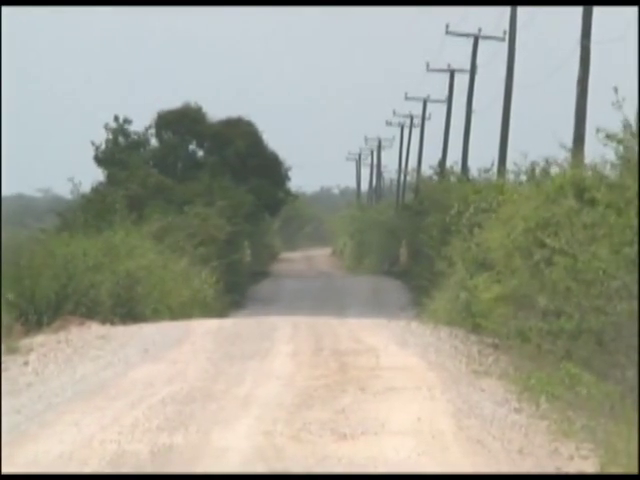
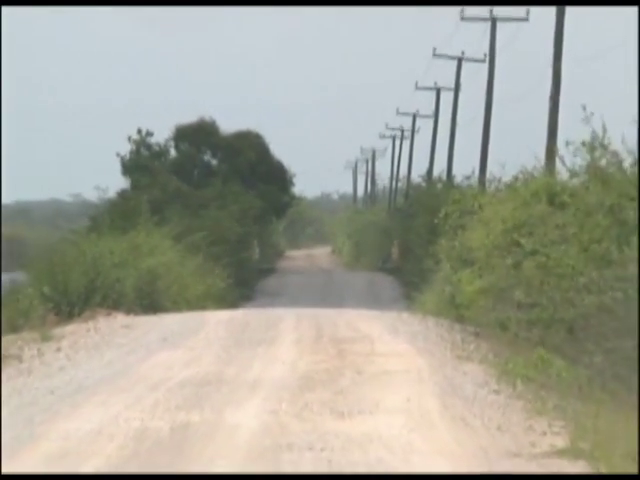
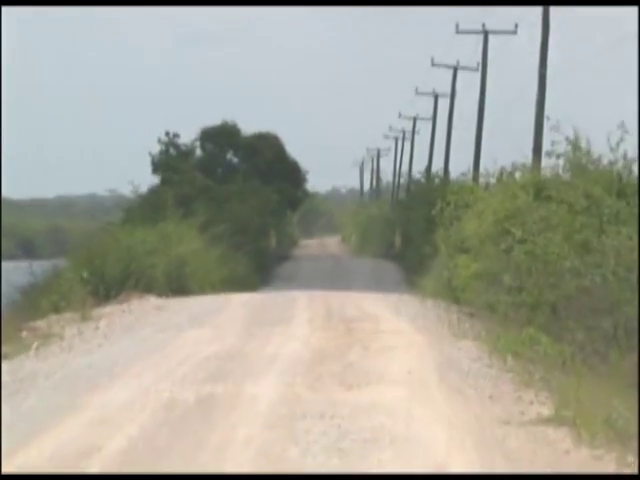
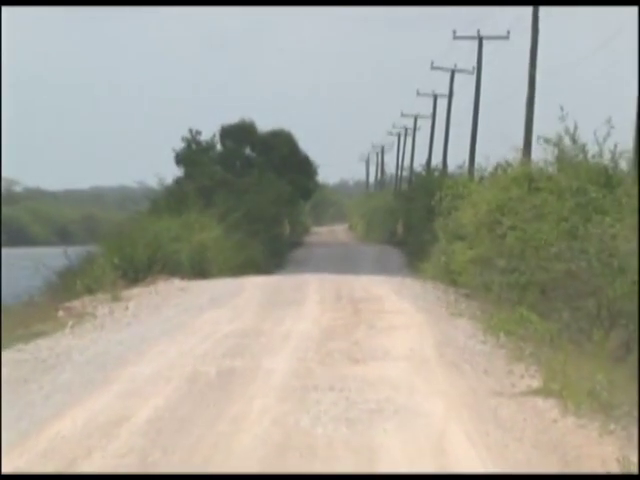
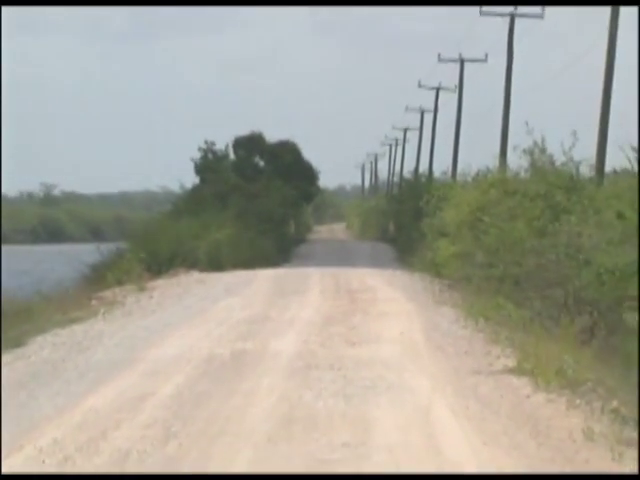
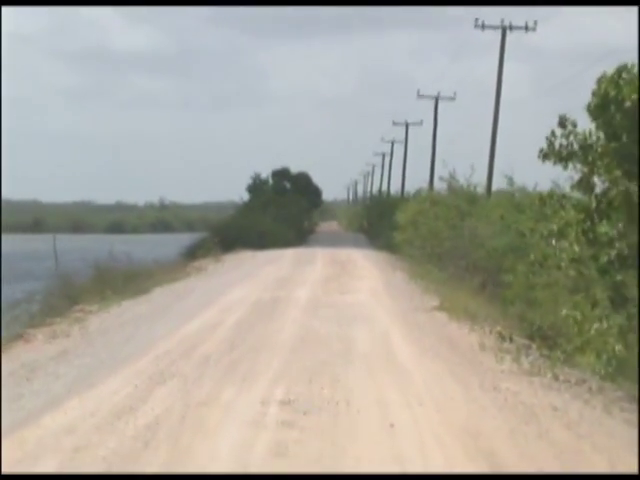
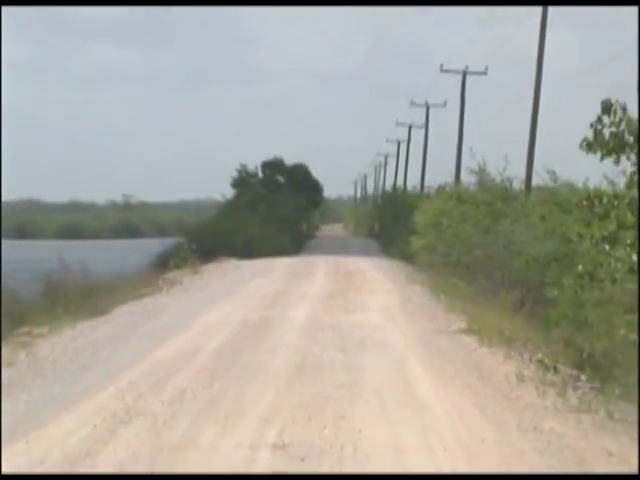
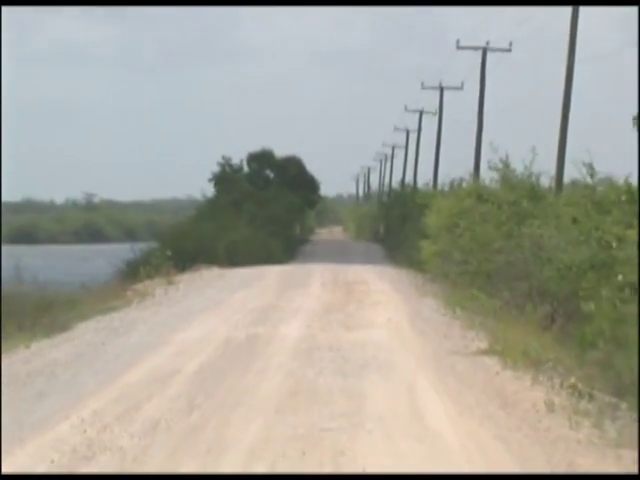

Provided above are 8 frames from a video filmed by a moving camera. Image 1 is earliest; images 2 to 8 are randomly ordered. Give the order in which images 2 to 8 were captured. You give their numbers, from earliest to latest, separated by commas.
2, 3, 4, 5, 8, 7, 6
